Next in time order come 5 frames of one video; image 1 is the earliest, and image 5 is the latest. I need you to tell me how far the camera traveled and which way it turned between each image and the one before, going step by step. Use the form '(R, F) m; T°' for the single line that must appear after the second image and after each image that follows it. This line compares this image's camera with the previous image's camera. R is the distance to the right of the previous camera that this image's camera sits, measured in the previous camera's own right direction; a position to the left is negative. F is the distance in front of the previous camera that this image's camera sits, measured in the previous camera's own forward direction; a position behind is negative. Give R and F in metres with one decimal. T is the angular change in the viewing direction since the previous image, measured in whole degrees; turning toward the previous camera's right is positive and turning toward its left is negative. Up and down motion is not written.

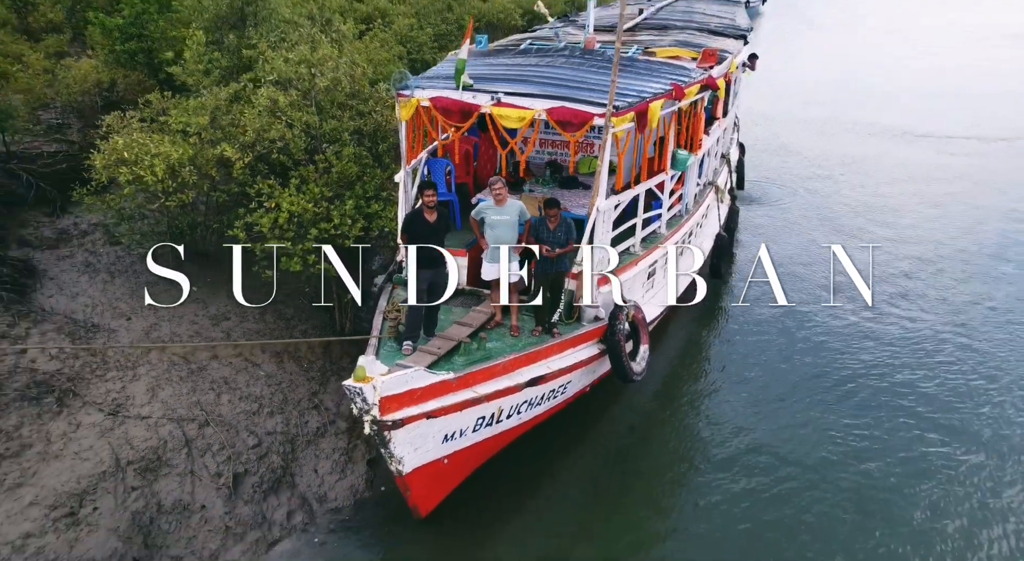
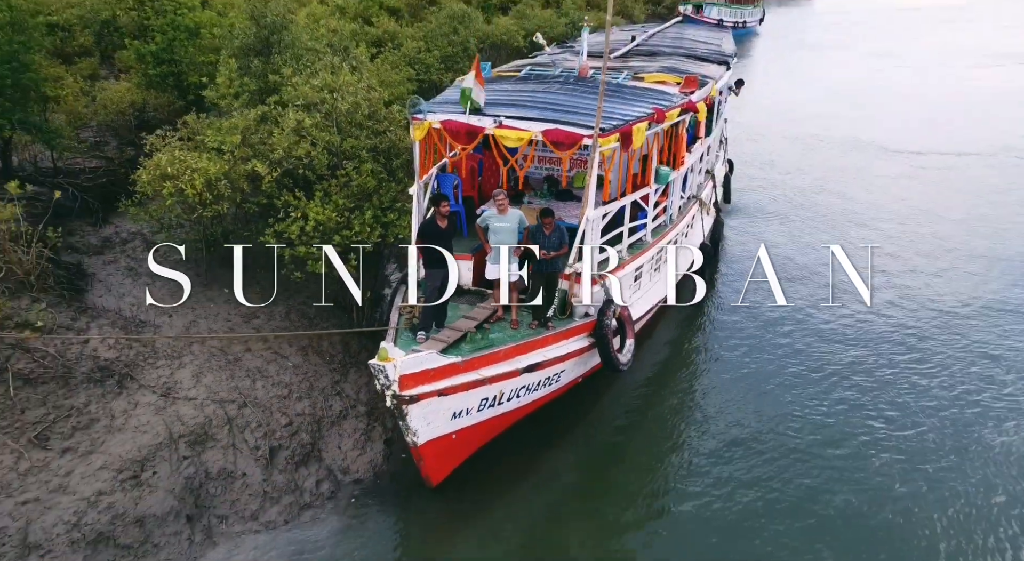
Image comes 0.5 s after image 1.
(0.0, -1.0) m; 0°
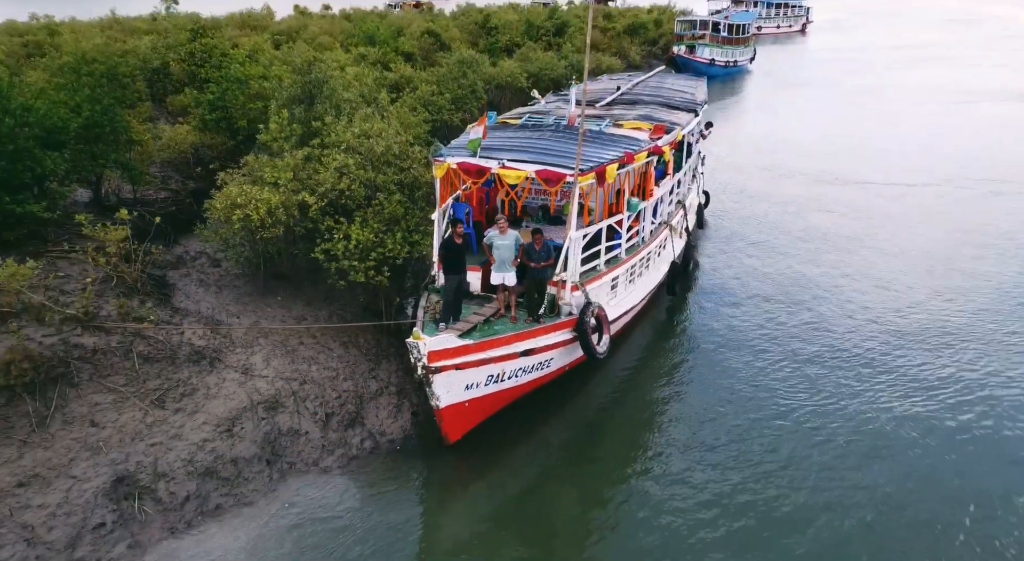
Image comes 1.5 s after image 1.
(+0.1, -2.3) m; 0°
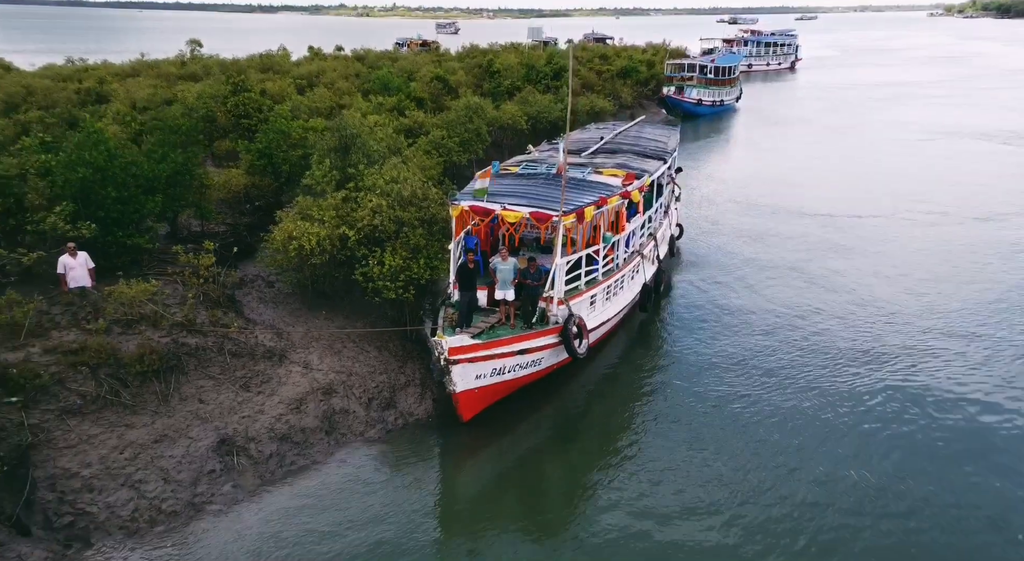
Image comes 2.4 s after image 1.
(+0.1, -3.0) m; 0°
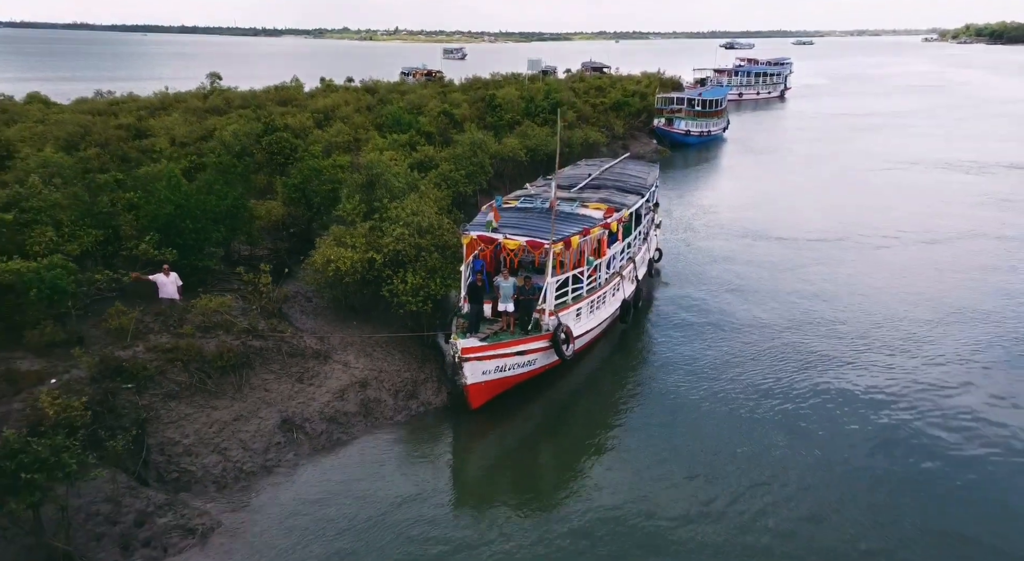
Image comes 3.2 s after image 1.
(0.0, -3.1) m; 0°
